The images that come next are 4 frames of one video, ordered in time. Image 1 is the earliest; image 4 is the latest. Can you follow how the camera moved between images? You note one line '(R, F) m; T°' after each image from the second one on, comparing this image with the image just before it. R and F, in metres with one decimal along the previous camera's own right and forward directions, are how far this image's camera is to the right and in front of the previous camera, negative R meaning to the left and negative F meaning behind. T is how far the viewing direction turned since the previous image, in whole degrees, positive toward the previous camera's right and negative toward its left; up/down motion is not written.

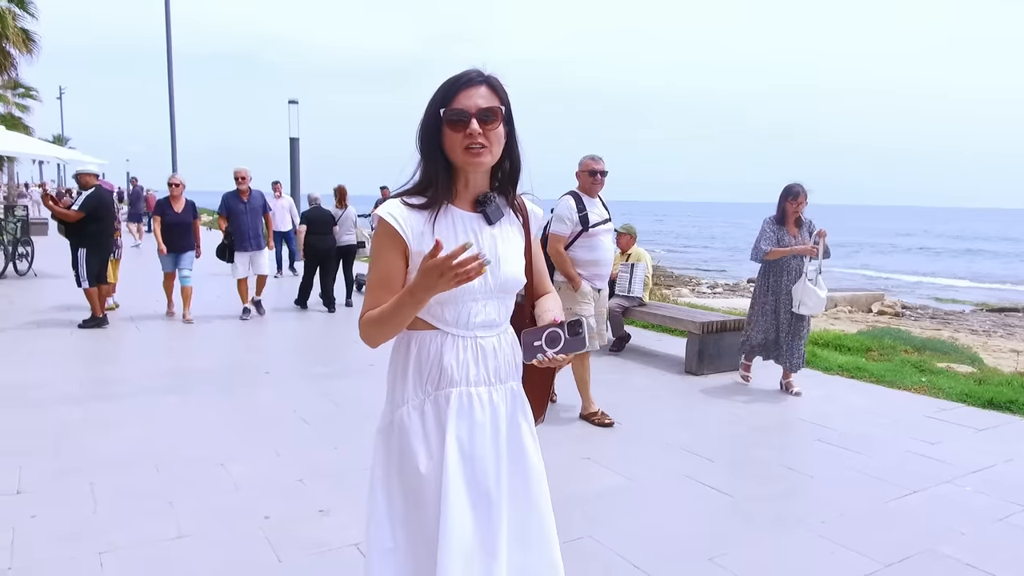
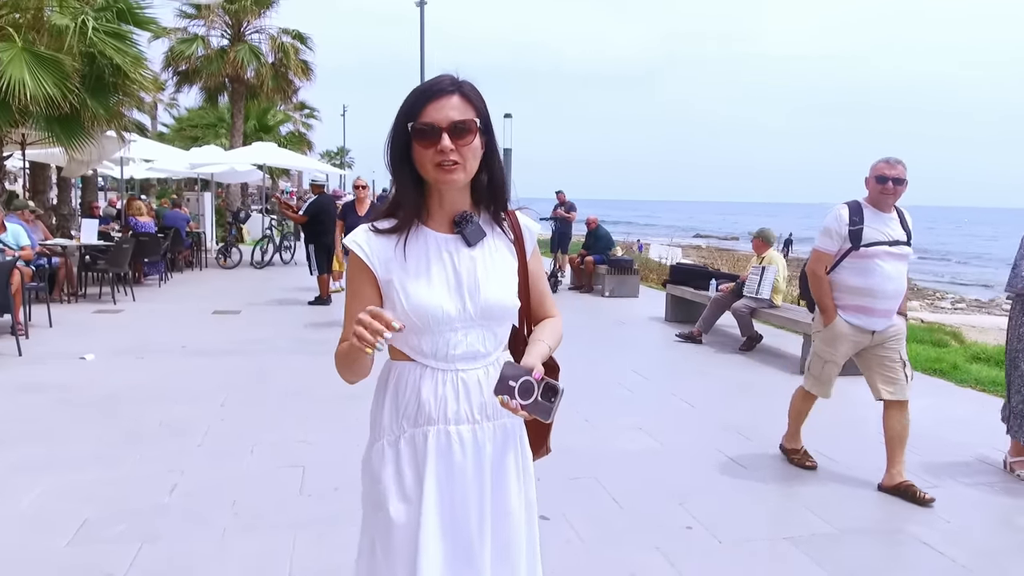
(+1.2, -0.7) m; -18°
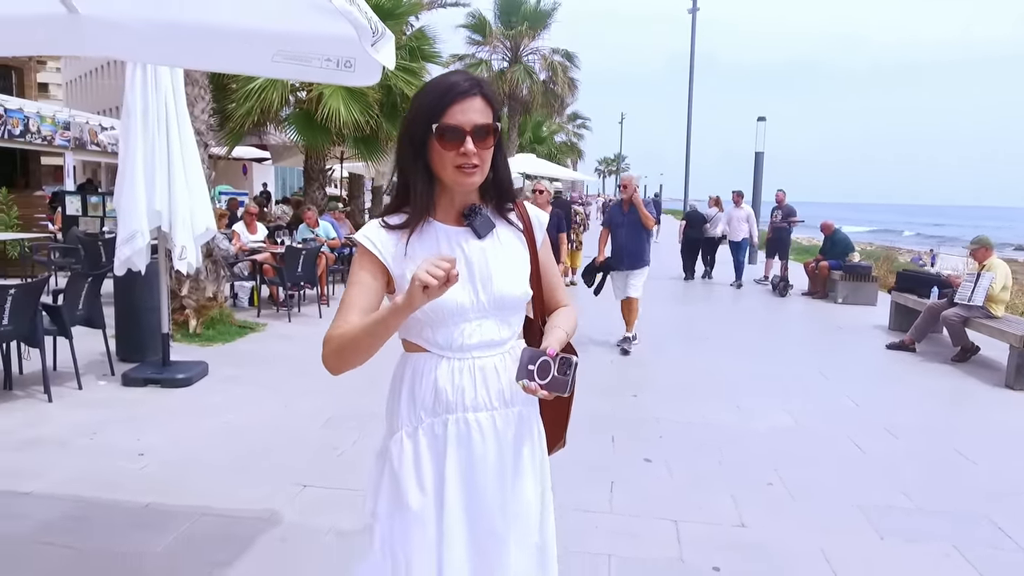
(+0.9, -0.8) m; -21°
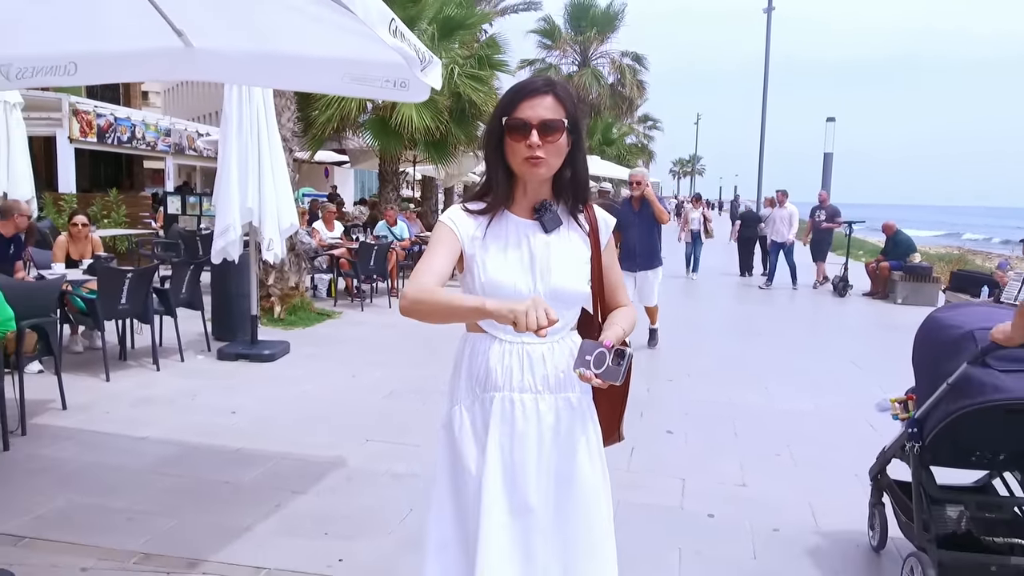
(+0.2, -0.6) m; -6°
